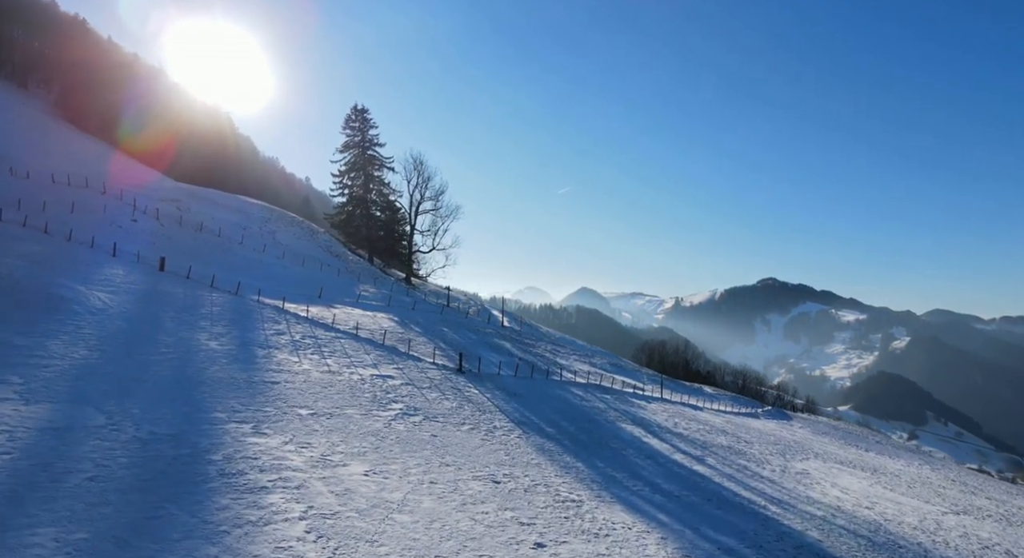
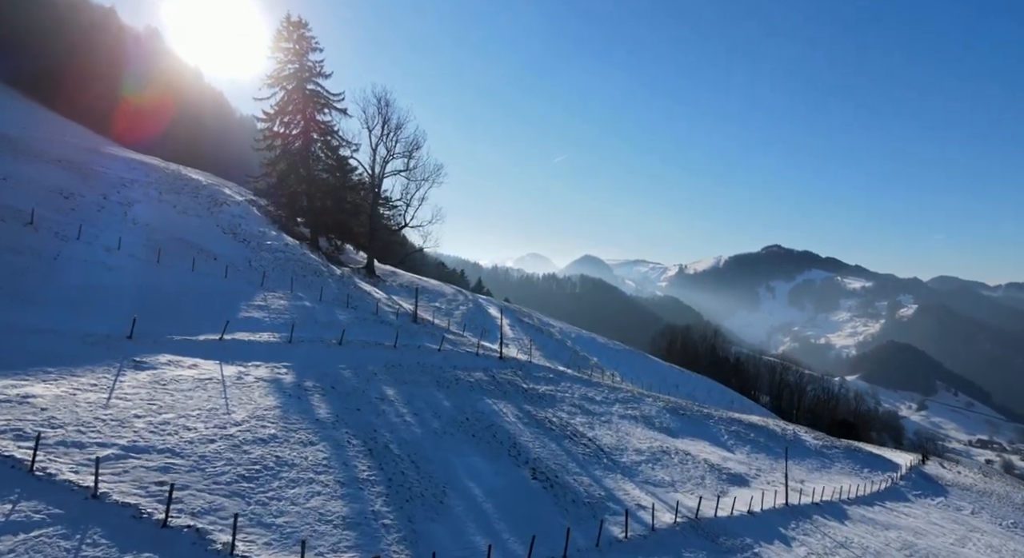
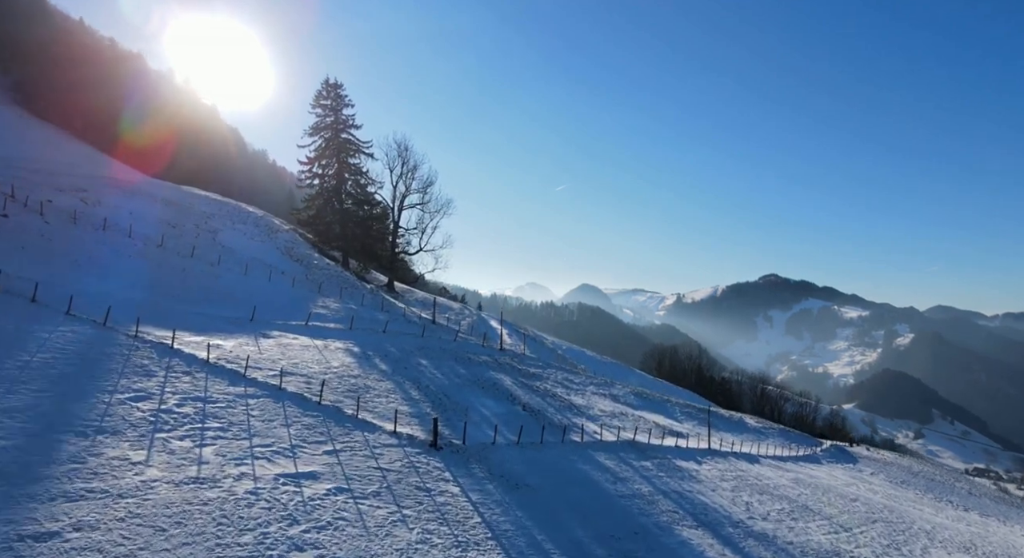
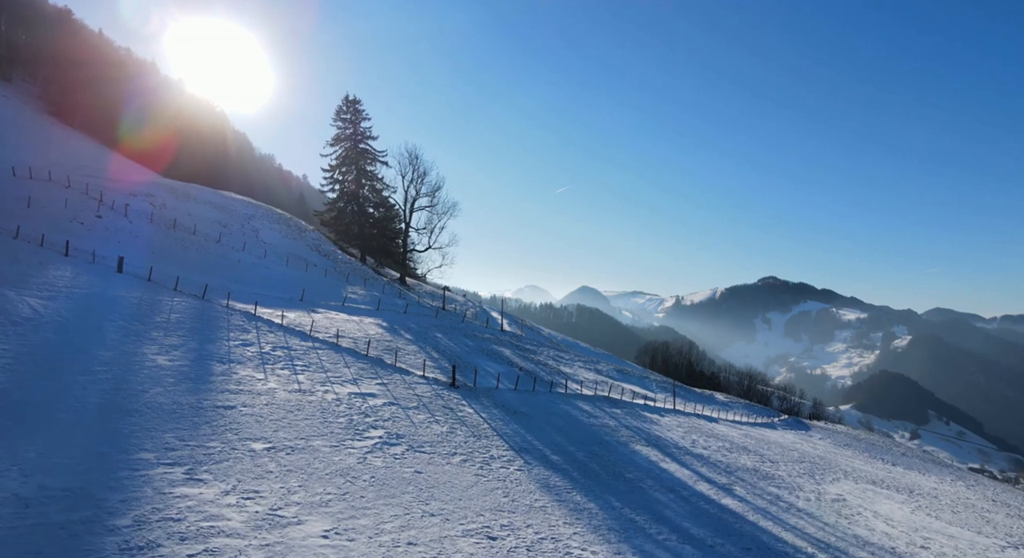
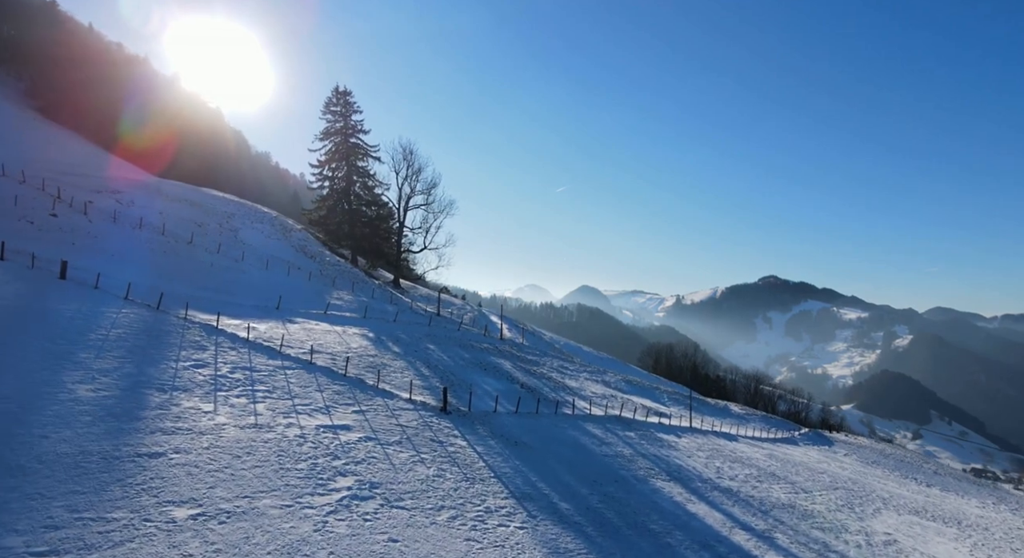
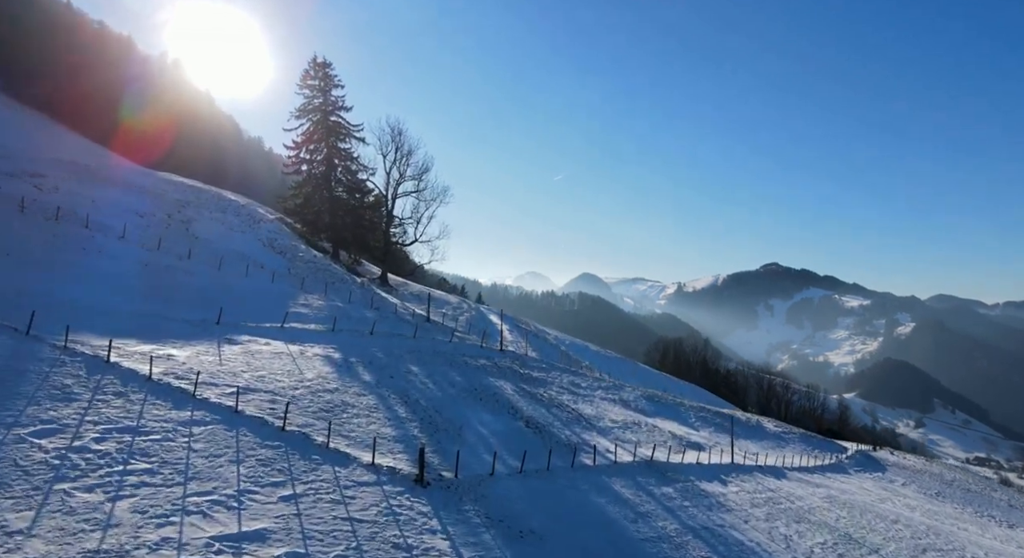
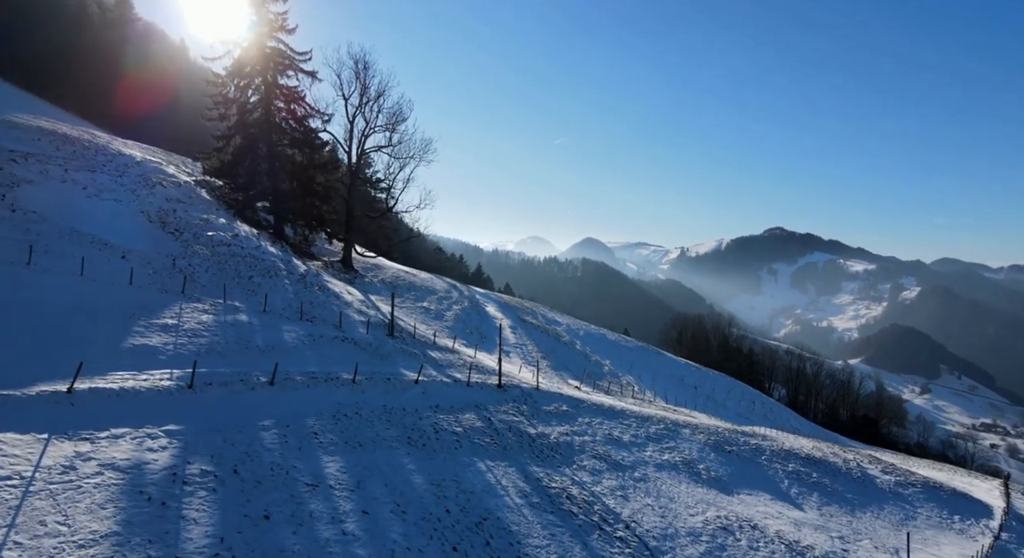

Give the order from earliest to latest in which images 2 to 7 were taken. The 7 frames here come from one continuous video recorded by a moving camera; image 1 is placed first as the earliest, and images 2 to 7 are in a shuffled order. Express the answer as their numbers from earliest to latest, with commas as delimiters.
4, 5, 3, 6, 2, 7
